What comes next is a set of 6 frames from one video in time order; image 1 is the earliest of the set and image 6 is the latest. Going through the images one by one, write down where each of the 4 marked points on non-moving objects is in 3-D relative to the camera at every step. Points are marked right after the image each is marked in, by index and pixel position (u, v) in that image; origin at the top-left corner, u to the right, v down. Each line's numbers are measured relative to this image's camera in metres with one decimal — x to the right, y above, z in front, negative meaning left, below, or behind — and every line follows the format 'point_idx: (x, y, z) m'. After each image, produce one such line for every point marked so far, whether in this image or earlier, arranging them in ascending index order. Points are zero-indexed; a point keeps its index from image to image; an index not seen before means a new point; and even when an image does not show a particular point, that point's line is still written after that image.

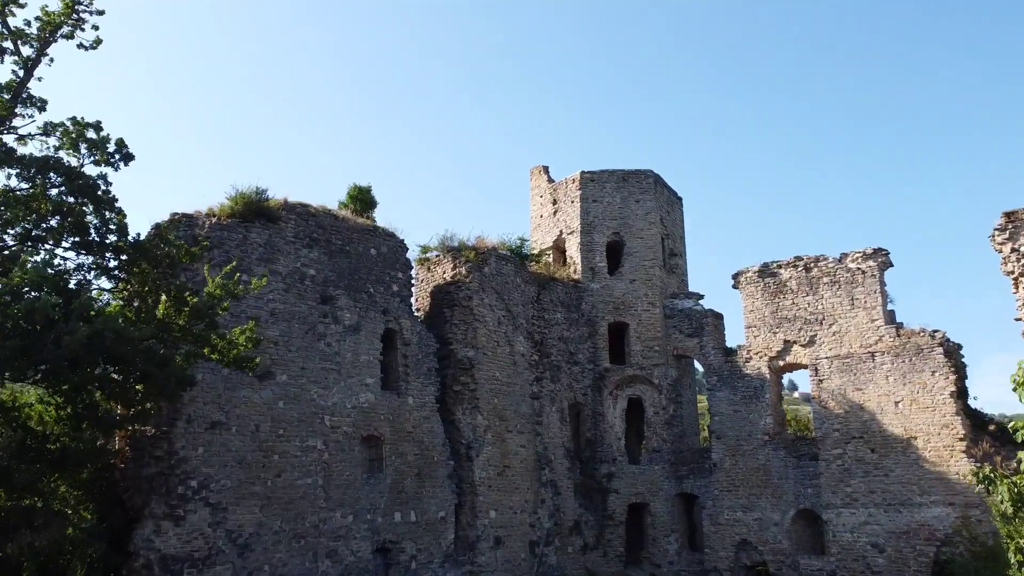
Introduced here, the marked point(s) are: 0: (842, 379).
0: (+6.3, -1.7, +15.3) m
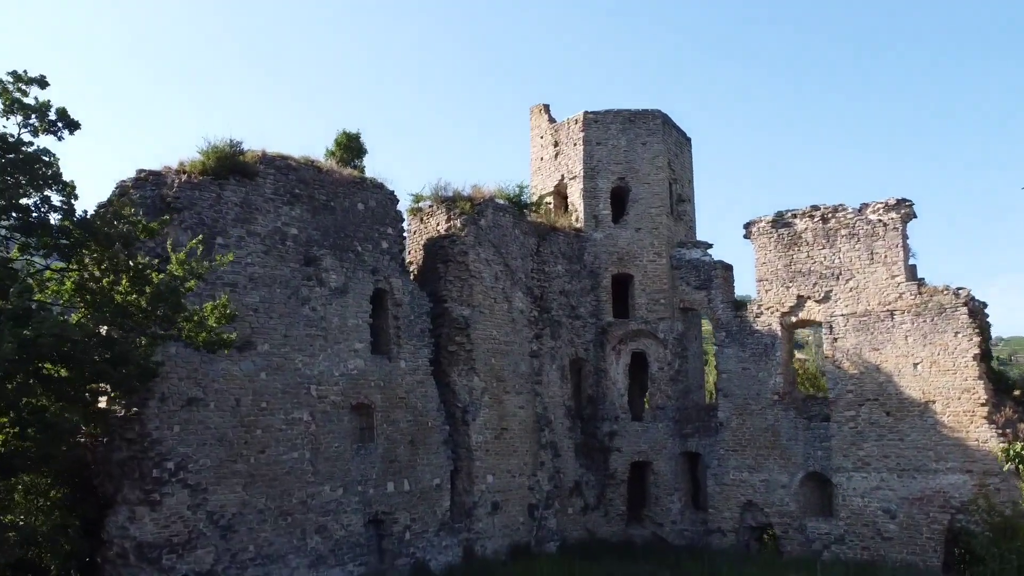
0: (+6.2, -0.9, +14.5) m
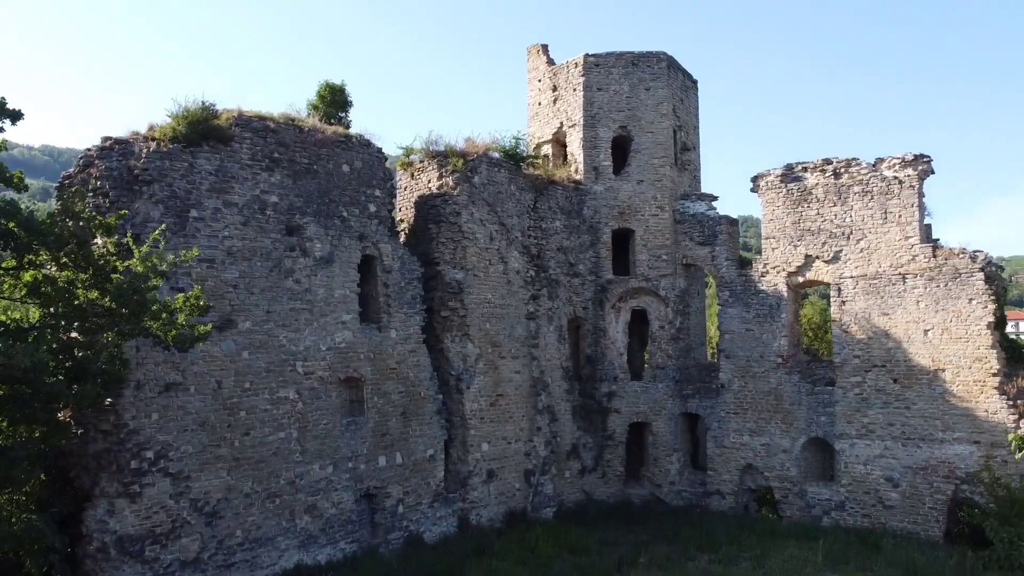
0: (+6.2, -0.2, +13.9) m
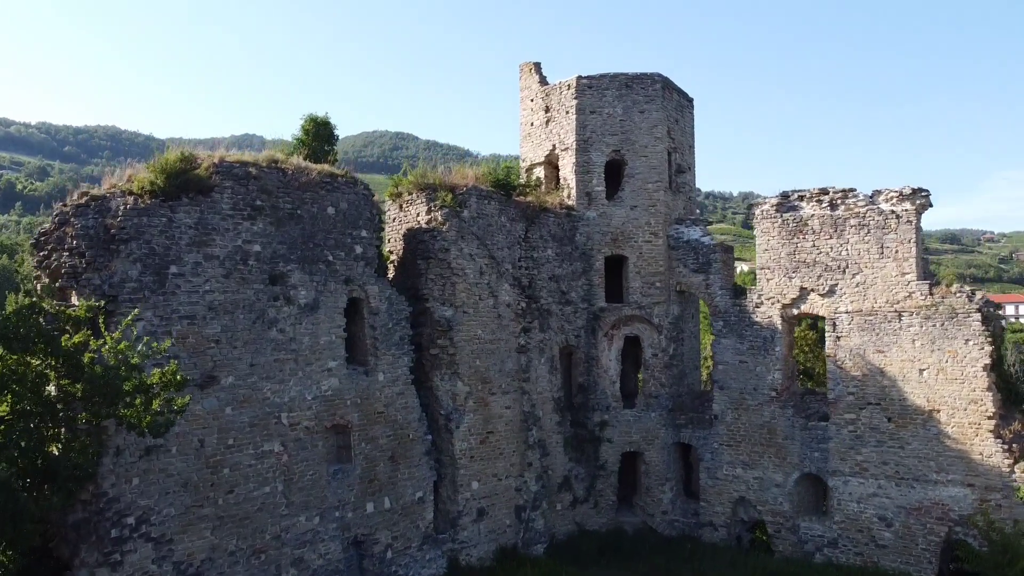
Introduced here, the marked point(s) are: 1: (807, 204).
0: (+6.0, -0.8, +13.7) m
1: (+5.4, +1.5, +14.6) m
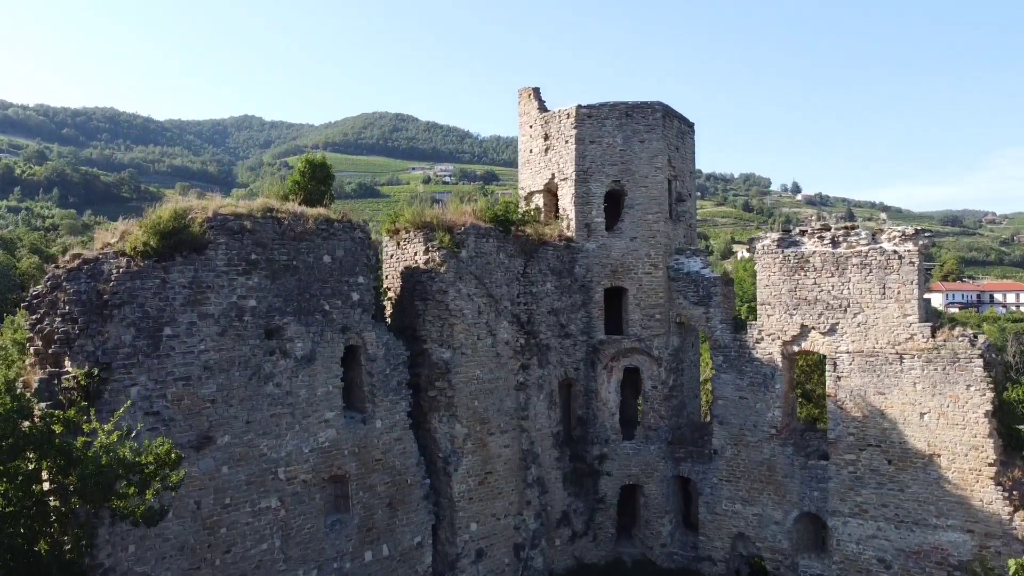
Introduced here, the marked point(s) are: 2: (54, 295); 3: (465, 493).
0: (+6.0, -1.5, +13.7) m
1: (+5.3, +0.9, +14.5) m
2: (-5.7, -0.1, +9.9) m
3: (-0.8, -3.4, +13.5) m
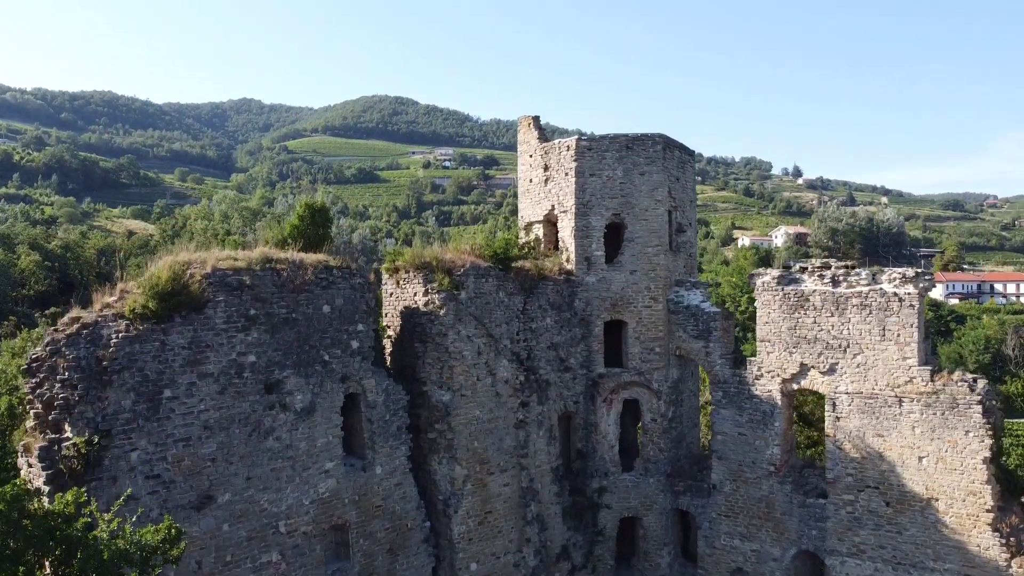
0: (+6.0, -2.2, +13.7) m
1: (+5.3, +0.2, +14.4) m
2: (-5.7, -0.9, +9.9) m
3: (-0.8, -4.1, +13.5) m
